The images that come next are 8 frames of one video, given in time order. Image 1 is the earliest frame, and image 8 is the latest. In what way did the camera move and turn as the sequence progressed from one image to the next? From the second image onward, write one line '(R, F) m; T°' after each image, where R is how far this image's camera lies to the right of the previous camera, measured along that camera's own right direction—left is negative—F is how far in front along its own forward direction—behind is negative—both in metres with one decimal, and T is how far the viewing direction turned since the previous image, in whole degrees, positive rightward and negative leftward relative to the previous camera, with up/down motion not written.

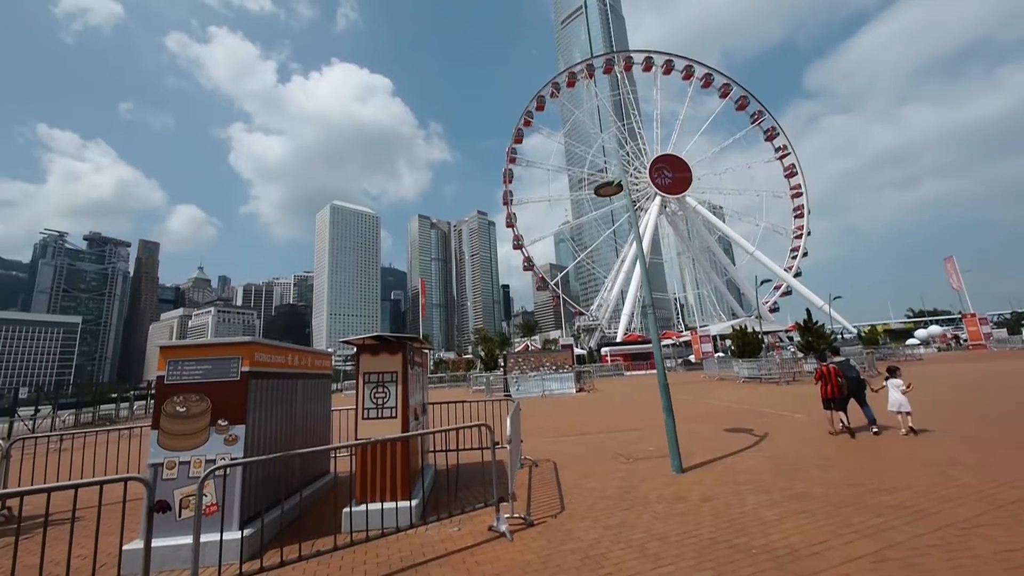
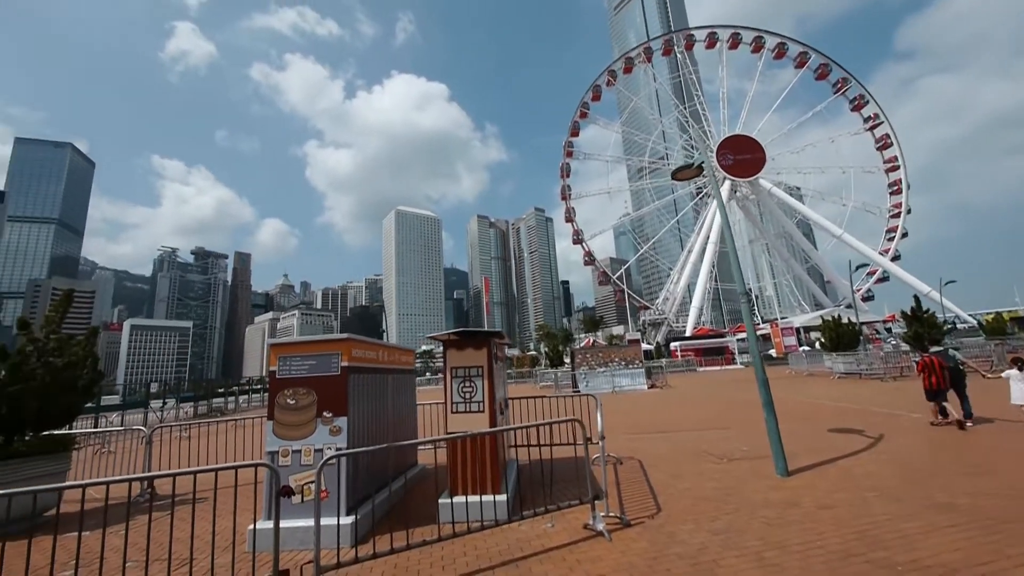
(-0.4, +0.1) m; -8°
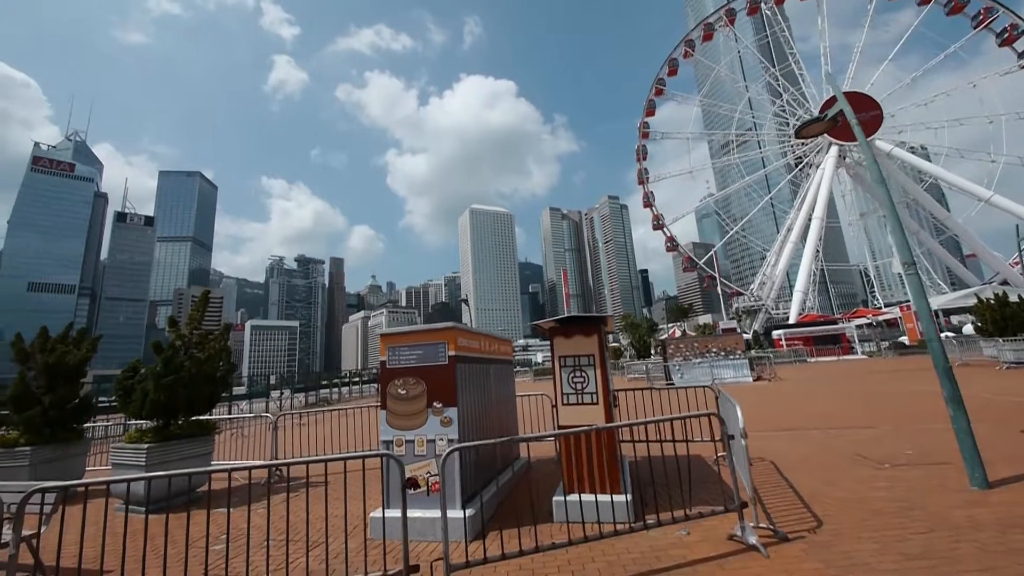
(-0.5, +0.4) m; -10°
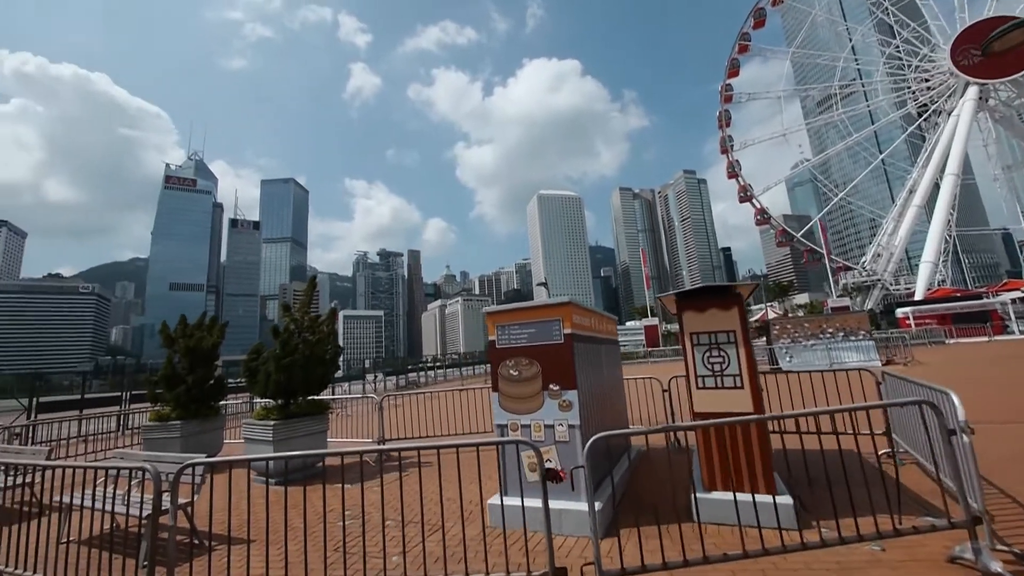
(-0.6, +0.5) m; -10°
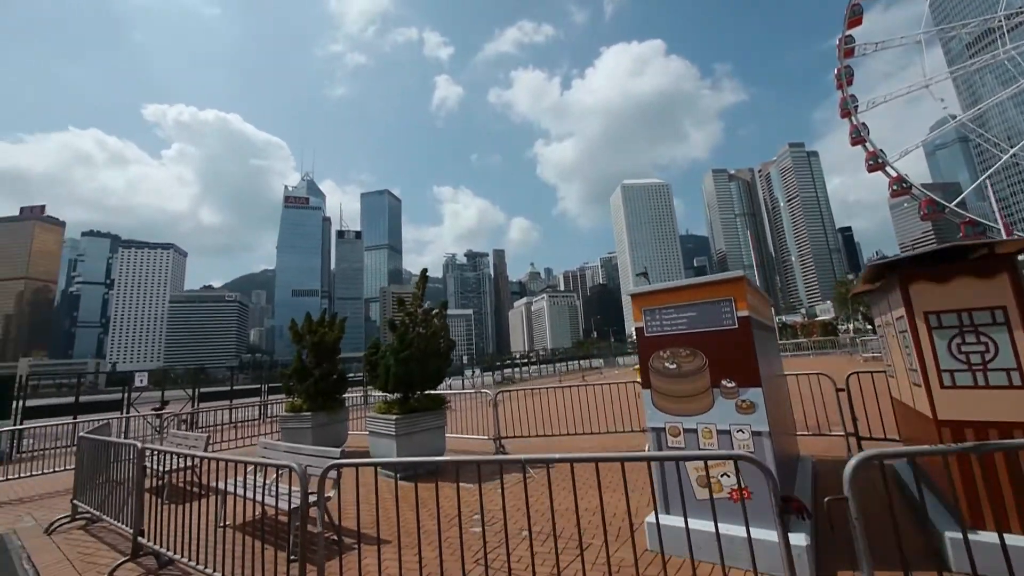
(-0.7, +0.7) m; -12°
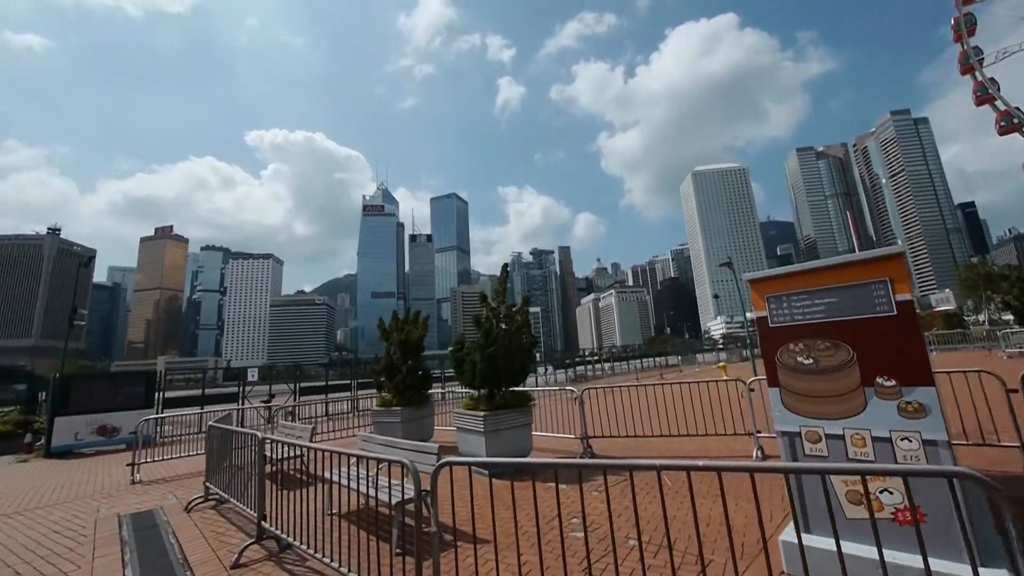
(-0.3, +0.2) m; -9°
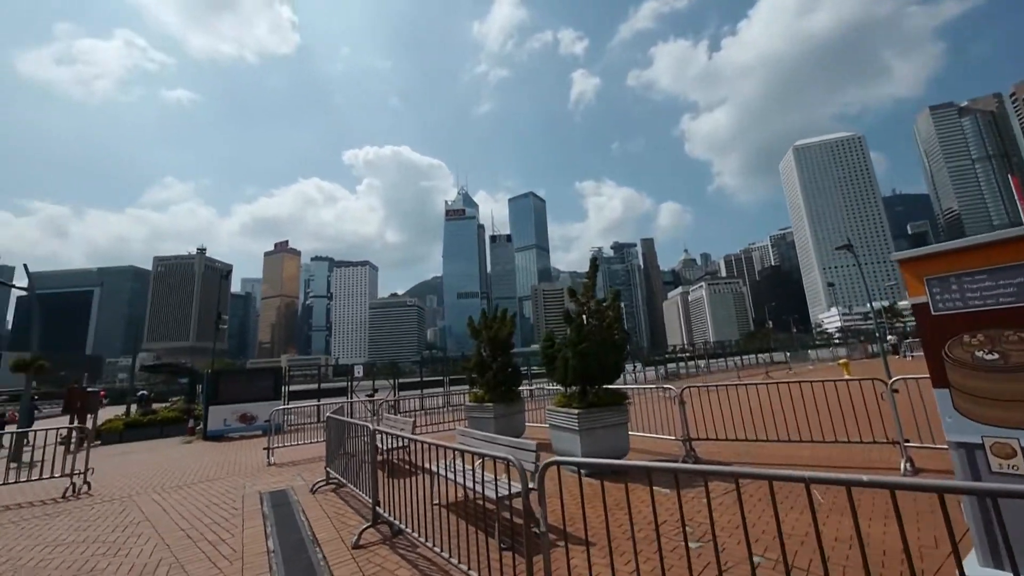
(-0.2, +0.1) m; -11°
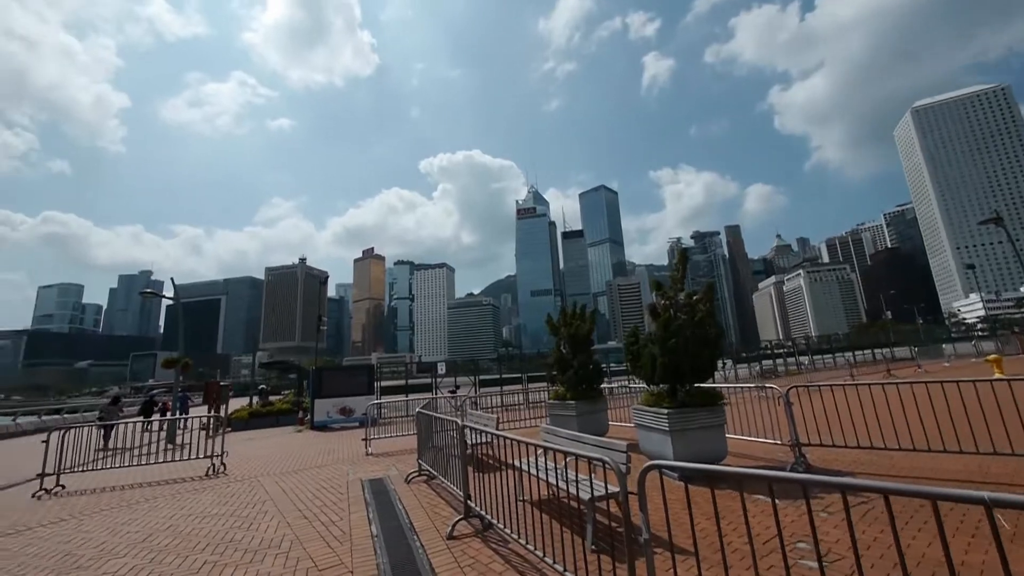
(-0.1, +0.1) m; -10°
